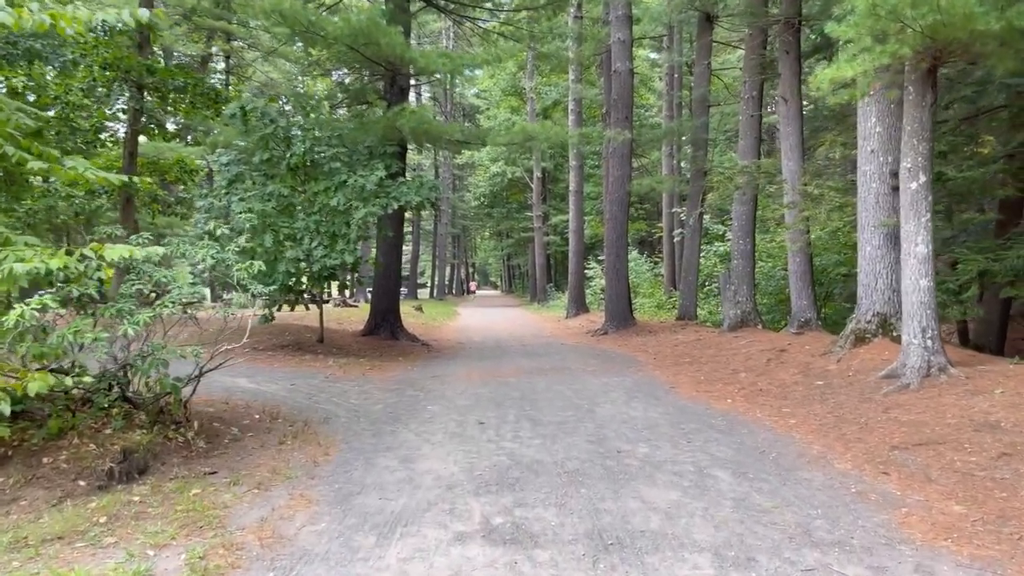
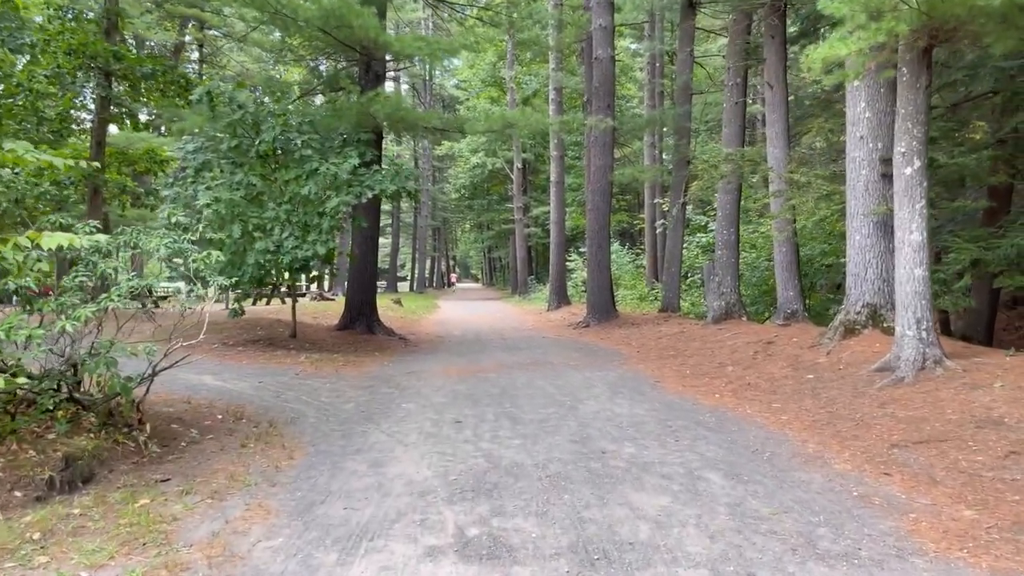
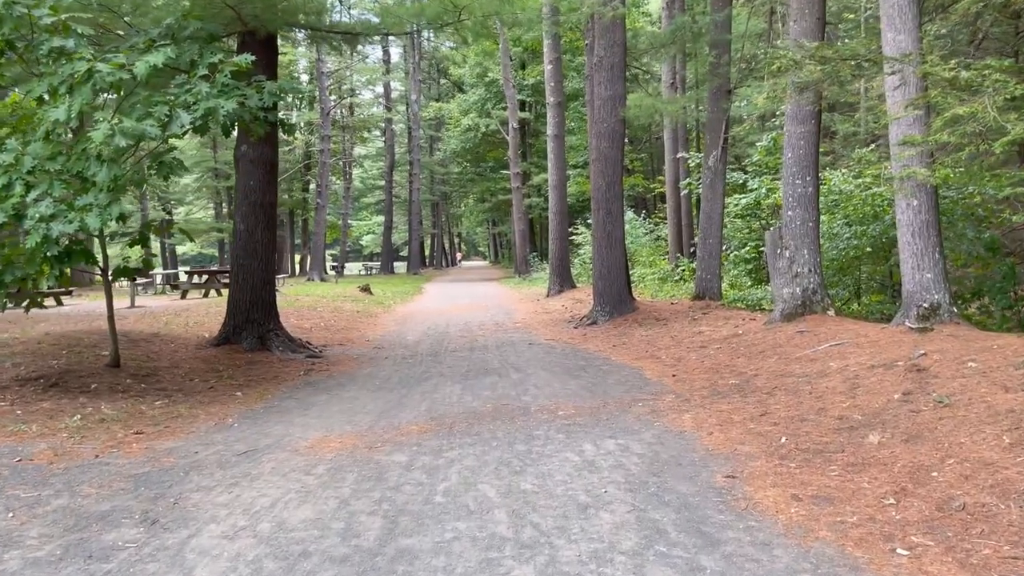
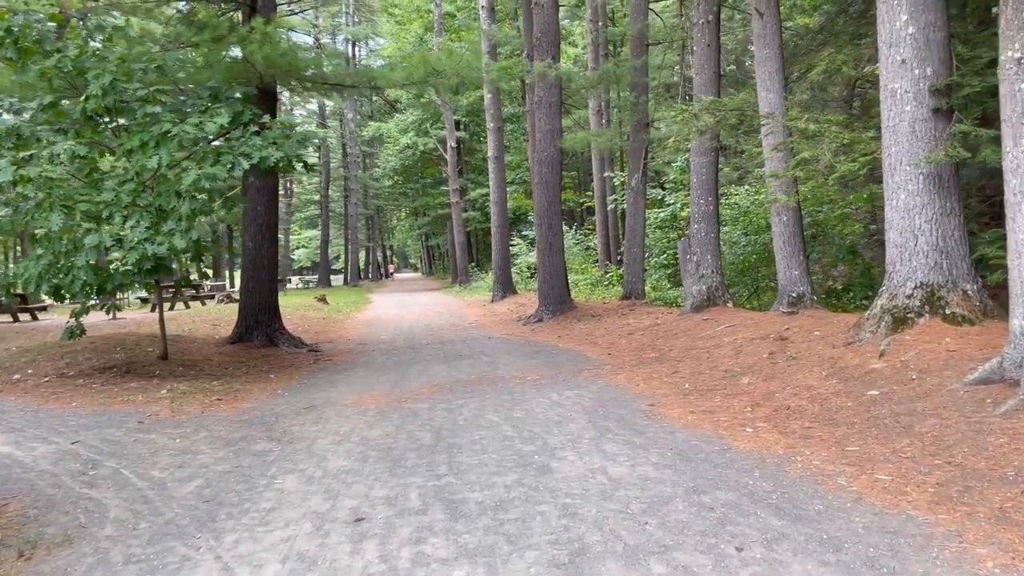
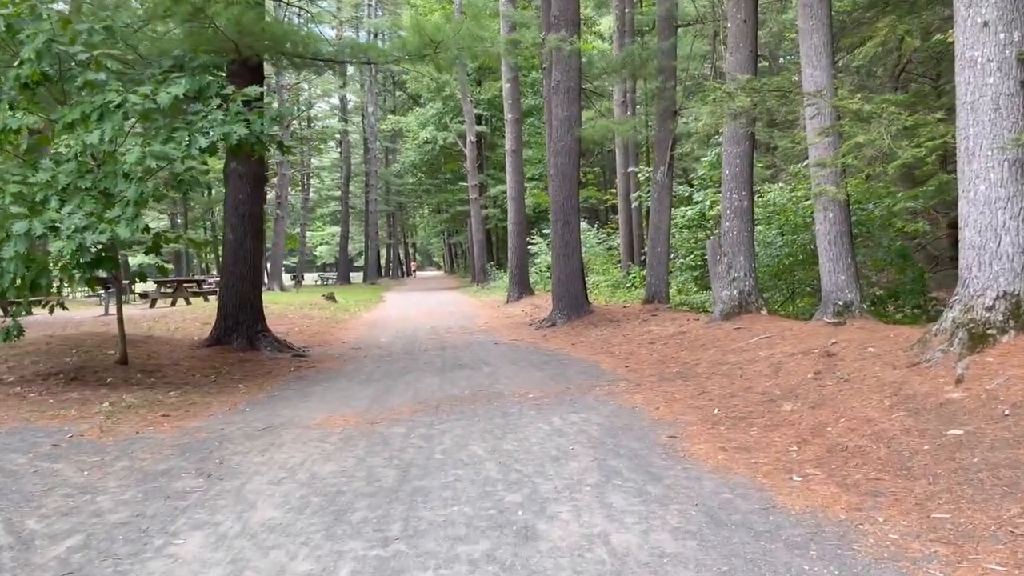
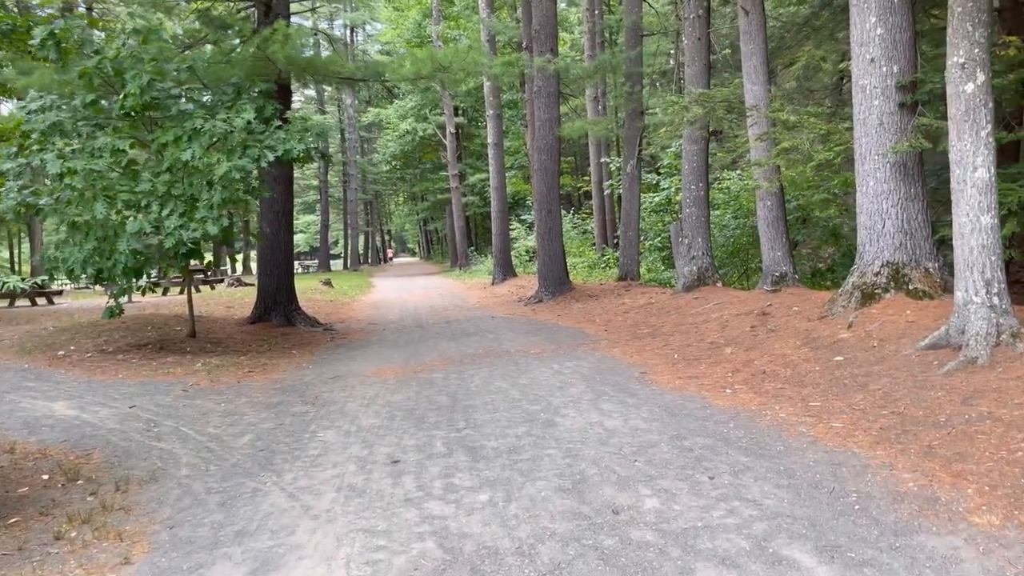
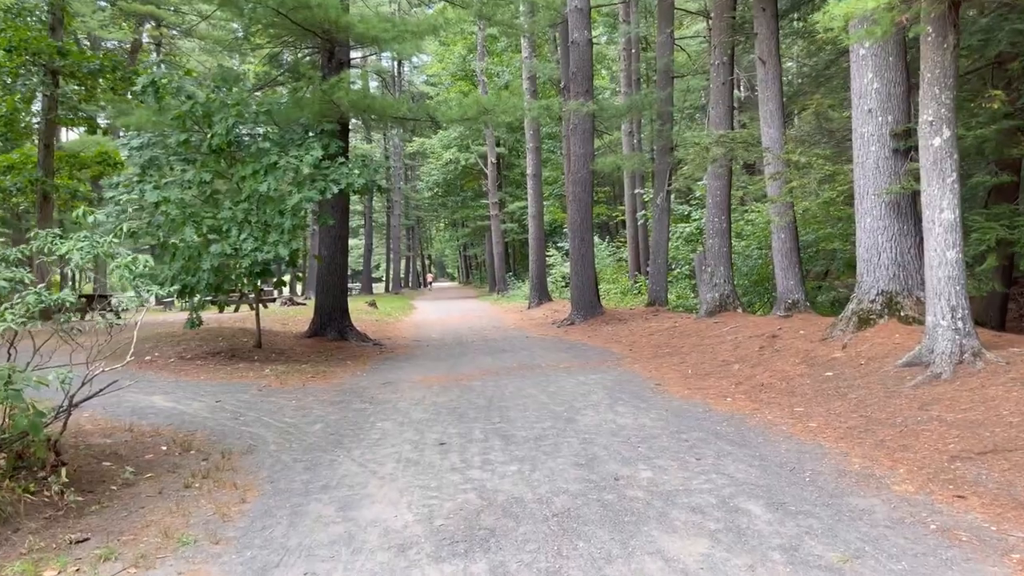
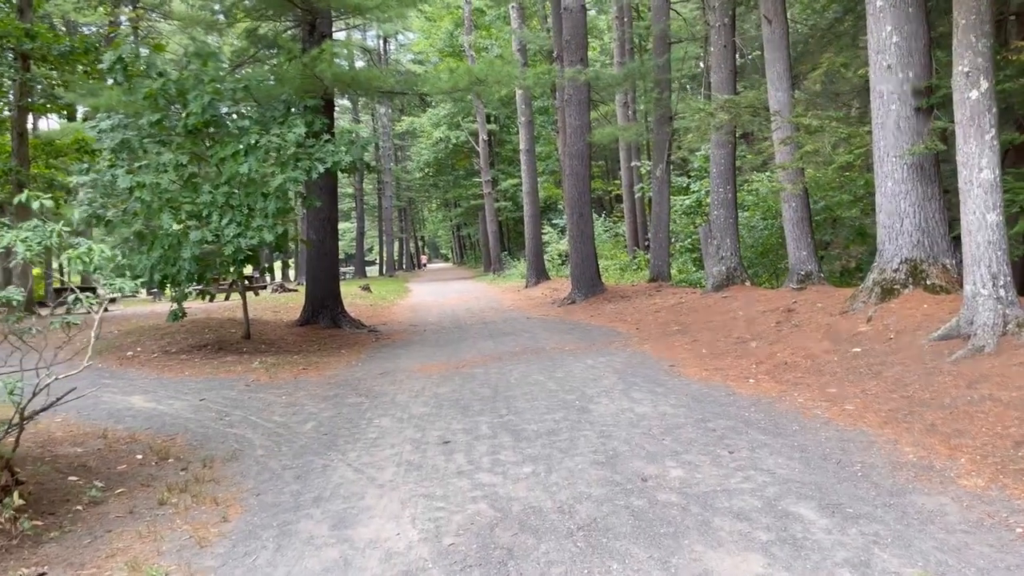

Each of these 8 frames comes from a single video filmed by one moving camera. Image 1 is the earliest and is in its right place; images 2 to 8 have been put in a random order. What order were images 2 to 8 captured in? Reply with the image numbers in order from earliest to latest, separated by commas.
2, 7, 8, 6, 4, 5, 3
